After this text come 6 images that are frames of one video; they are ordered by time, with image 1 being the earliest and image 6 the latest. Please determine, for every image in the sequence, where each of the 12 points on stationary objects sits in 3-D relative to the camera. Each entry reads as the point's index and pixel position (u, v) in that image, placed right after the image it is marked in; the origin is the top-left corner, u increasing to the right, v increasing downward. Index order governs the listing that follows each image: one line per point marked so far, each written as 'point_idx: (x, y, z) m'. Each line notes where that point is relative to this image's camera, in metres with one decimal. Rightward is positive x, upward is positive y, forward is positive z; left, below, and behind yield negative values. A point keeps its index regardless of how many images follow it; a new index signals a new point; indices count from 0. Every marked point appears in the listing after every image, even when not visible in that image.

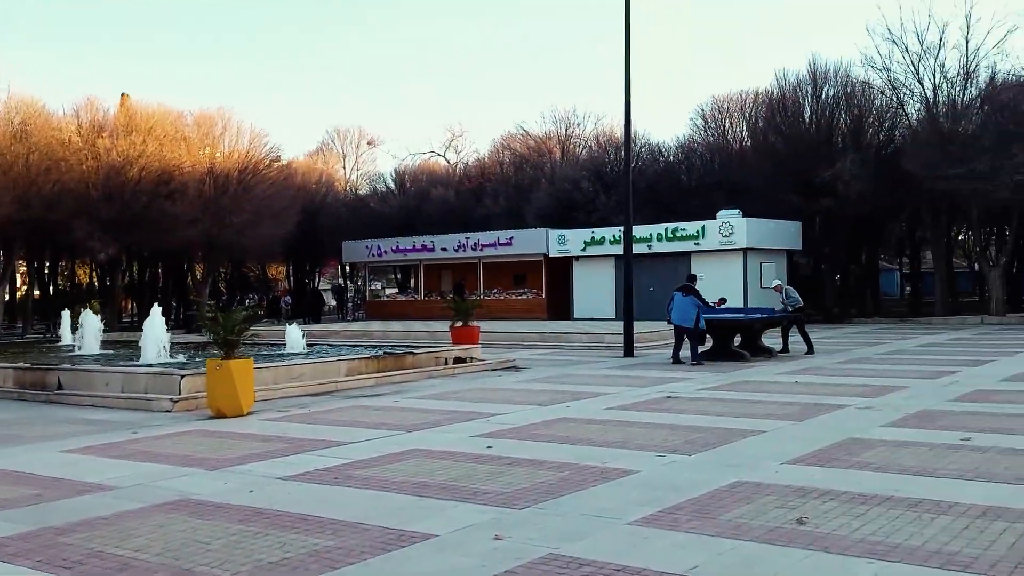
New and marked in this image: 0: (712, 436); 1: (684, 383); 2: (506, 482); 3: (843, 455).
0: (+2.8, -2.1, +12.8) m
1: (+3.5, -1.9, +19.0) m
2: (-0.1, -2.2, +10.3) m
3: (+4.0, -2.0, +11.0) m
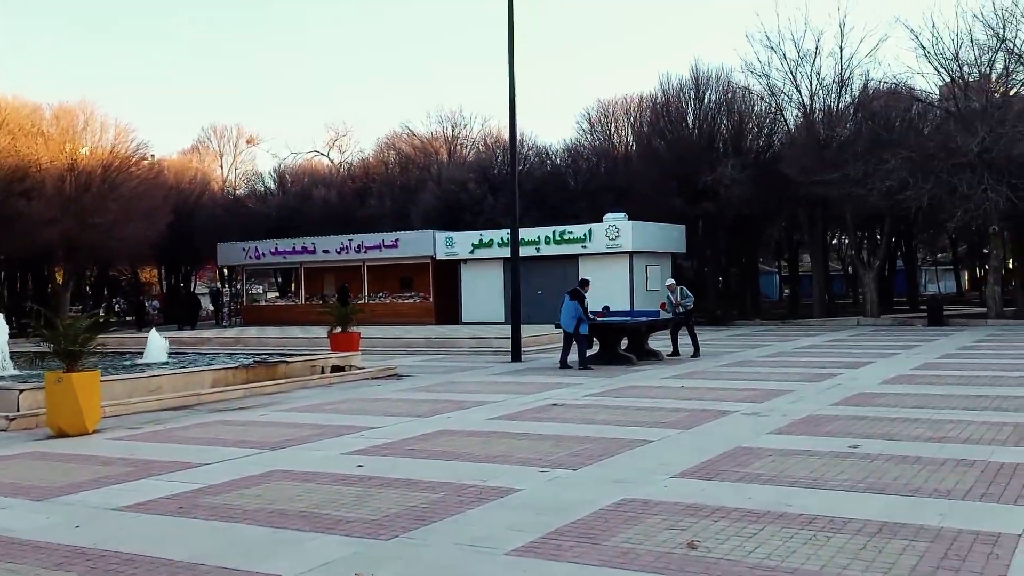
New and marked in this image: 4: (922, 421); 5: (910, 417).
0: (+1.1, -2.1, +12.1) m
1: (+1.1, -2.0, +18.4) m
2: (-1.4, -2.2, +9.3) m
3: (+2.5, -2.0, +10.5) m
4: (+5.7, -1.8, +12.7) m
5: (+5.6, -1.8, +13.1) m
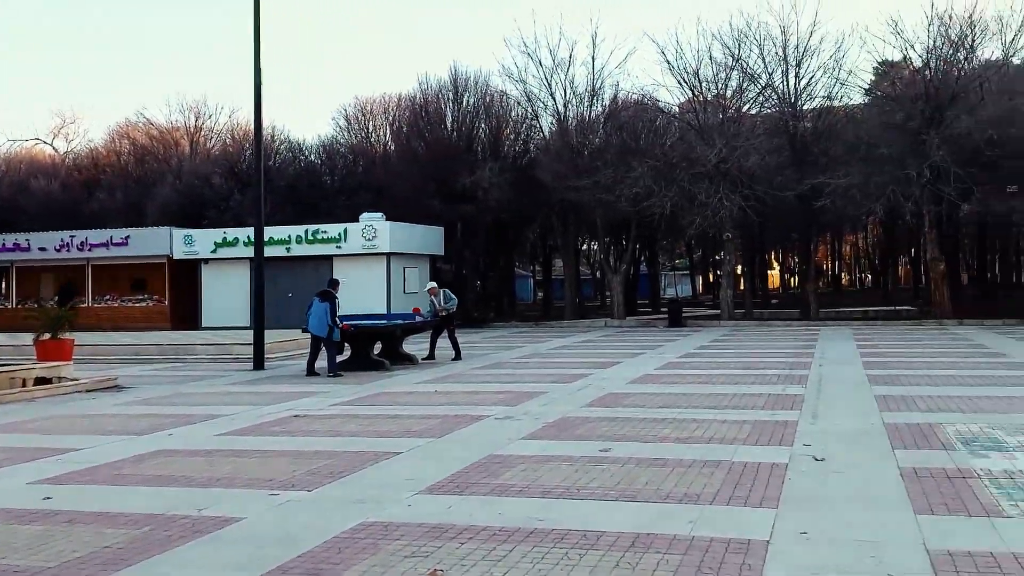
0: (-2.1, -2.1, +11.0) m
1: (-3.6, -2.0, +17.0) m
2: (-3.8, -2.2, +7.6) m
3: (-0.3, -2.0, +9.8) m
4: (+2.2, -1.8, +12.7) m
5: (+2.1, -1.8, +13.1) m
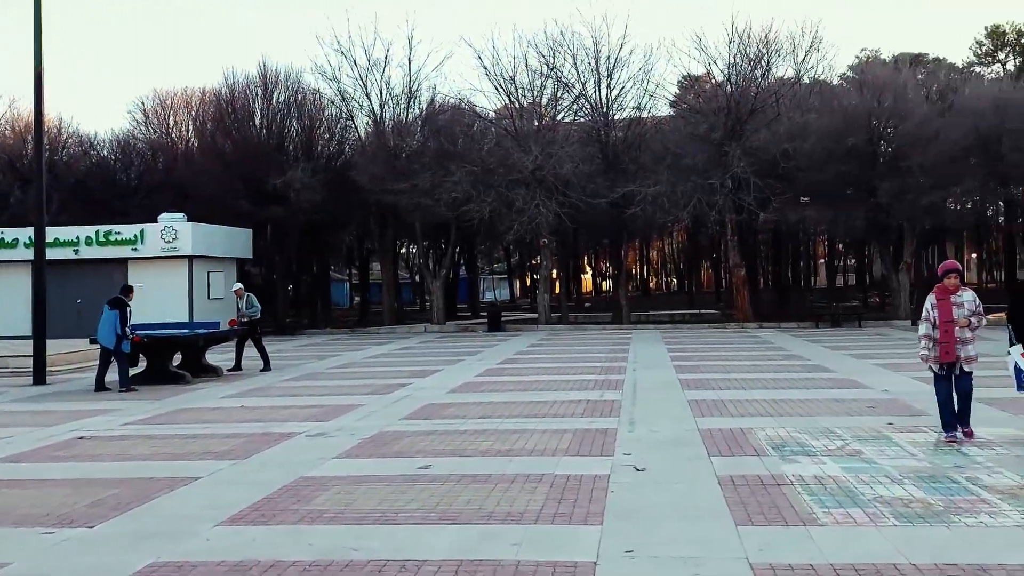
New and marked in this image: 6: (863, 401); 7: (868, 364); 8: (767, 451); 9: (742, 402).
0: (-4.1, -2.2, +9.9) m
1: (-6.8, -2.2, +15.5) m
2: (-5.1, -2.3, +6.2) m
3: (-2.2, -2.1, +9.0) m
4: (-0.3, -1.9, +12.4) m
5: (-0.5, -1.9, +12.7) m
6: (+5.1, -1.7, +13.4) m
7: (+7.2, -1.6, +18.6) m
8: (+2.8, -1.8, +10.0) m
9: (+3.5, -1.7, +13.9) m
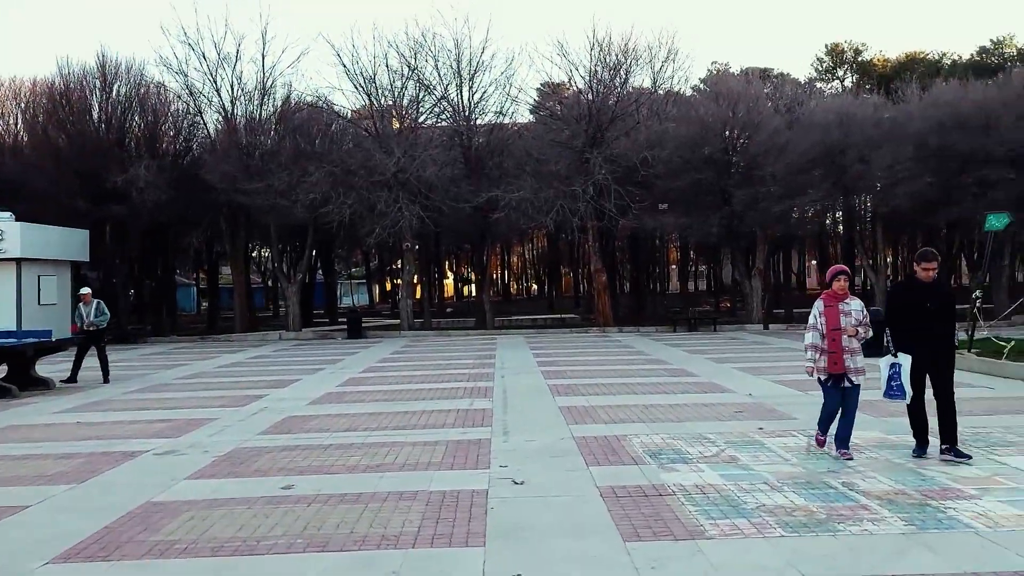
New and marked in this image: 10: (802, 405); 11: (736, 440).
0: (-5.3, -2.2, +8.6) m
1: (-8.9, -2.2, +13.8) m
2: (-5.8, -2.3, +4.9) m
3: (-3.3, -2.2, +8.1) m
4: (-2.0, -2.0, +11.7) m
5: (-2.2, -2.0, +12.0) m
6: (+3.2, -1.7, +13.6) m
7: (+4.5, -1.7, +19.1) m
8: (+1.4, -1.8, +9.8) m
9: (+1.5, -1.8, +13.8) m
10: (+4.3, -1.7, +13.5) m
11: (+2.6, -1.8, +10.7) m
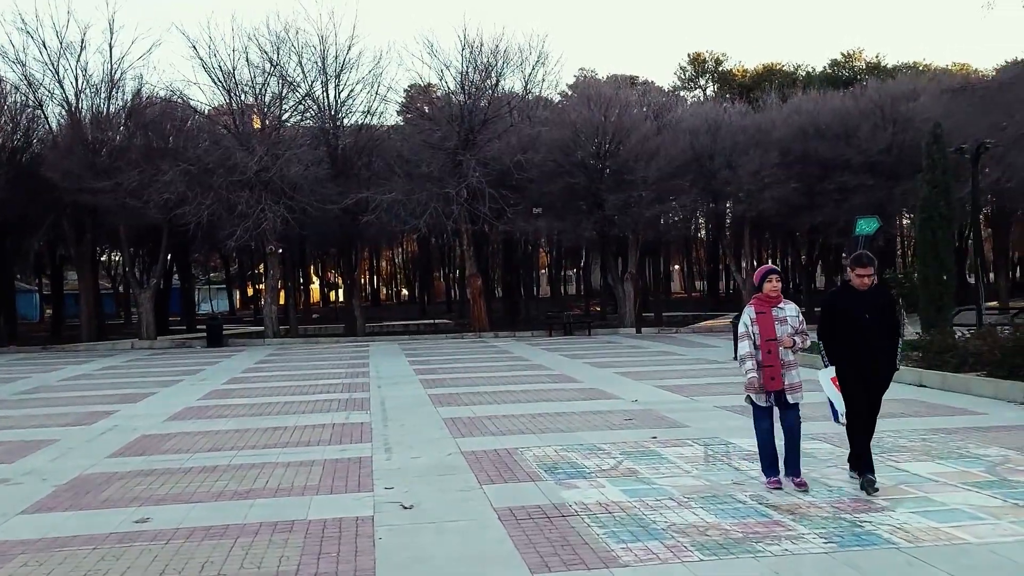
0: (-6.2, -2.3, +7.1) m
1: (-10.5, -2.4, +11.6) m
2: (-6.1, -2.4, +3.3) m
3: (-4.1, -2.2, +6.9) m
4: (-3.4, -2.1, +10.6) m
5: (-3.6, -2.1, +10.9) m
6: (+1.6, -1.8, +13.2) m
7: (+2.0, -1.8, +18.8) m
8: (+0.3, -1.9, +9.2) m
9: (-0.2, -1.9, +13.2) m
10: (+2.6, -1.8, +13.3) m
11: (+1.3, -1.8, +10.2) m
